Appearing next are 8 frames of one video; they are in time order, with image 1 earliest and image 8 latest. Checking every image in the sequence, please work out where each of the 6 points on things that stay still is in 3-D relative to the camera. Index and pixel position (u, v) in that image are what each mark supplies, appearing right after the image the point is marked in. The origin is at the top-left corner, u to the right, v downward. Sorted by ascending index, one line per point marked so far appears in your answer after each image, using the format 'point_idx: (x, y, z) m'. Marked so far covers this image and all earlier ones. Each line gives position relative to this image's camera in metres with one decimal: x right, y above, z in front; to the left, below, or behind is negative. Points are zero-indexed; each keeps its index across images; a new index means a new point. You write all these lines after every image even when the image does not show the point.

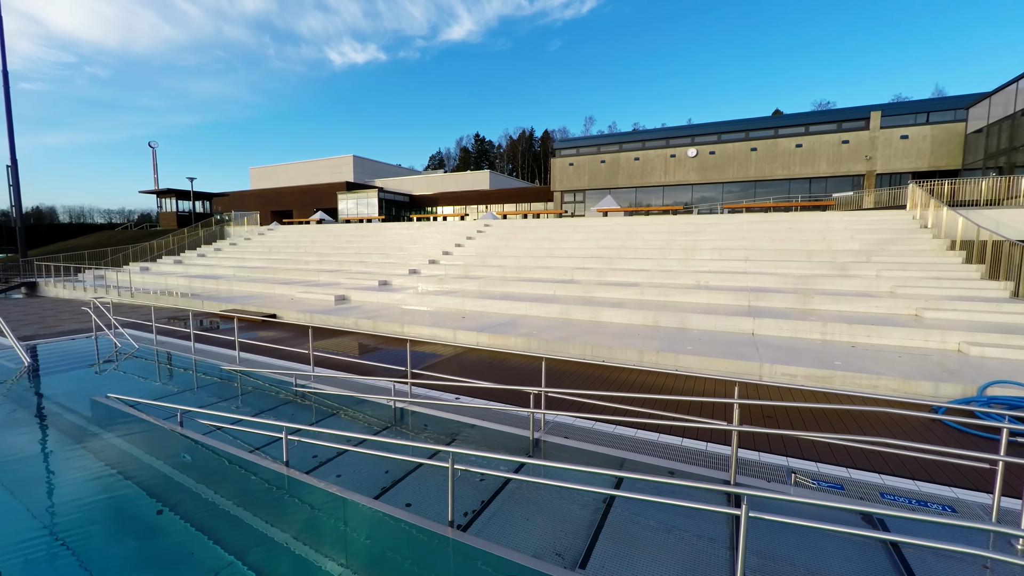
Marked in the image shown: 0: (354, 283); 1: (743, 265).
0: (-3.8, +0.1, +11.6) m
1: (+4.5, +0.5, +9.3) m
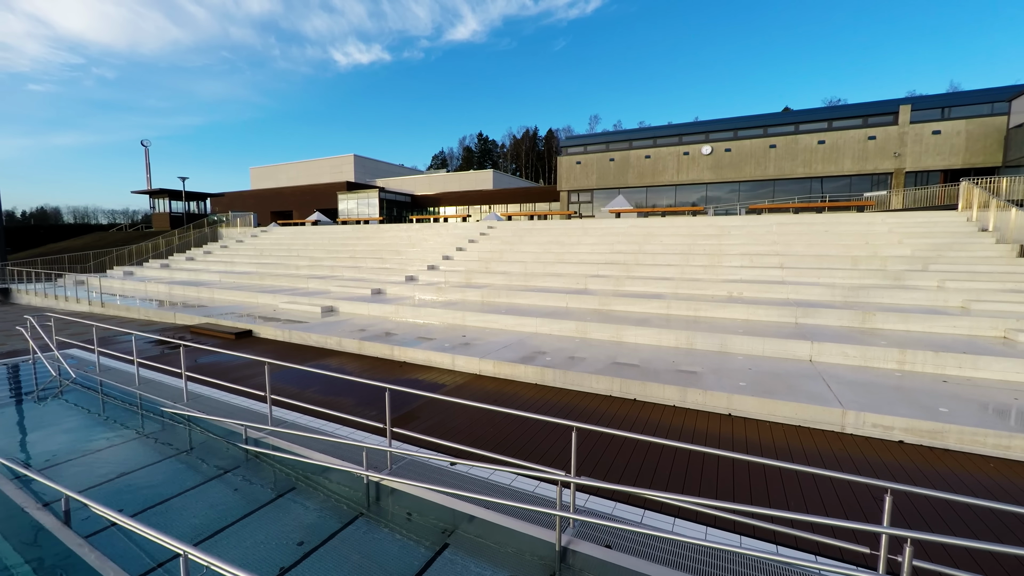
0: (-3.7, -0.1, +10.6) m
1: (+4.7, +0.3, +8.2) m
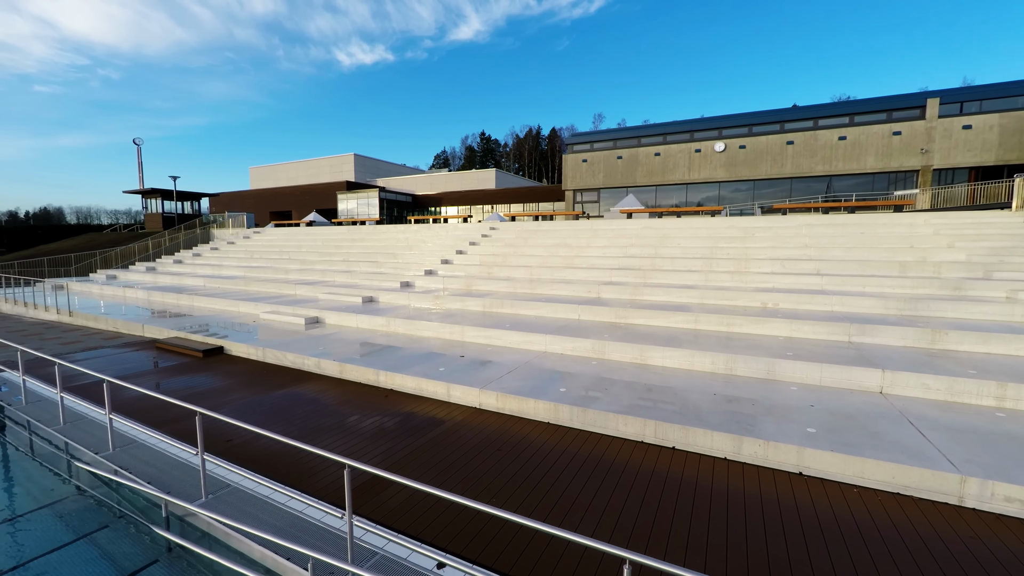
0: (-3.6, -0.3, +9.7) m
1: (+4.7, +0.1, +7.3) m
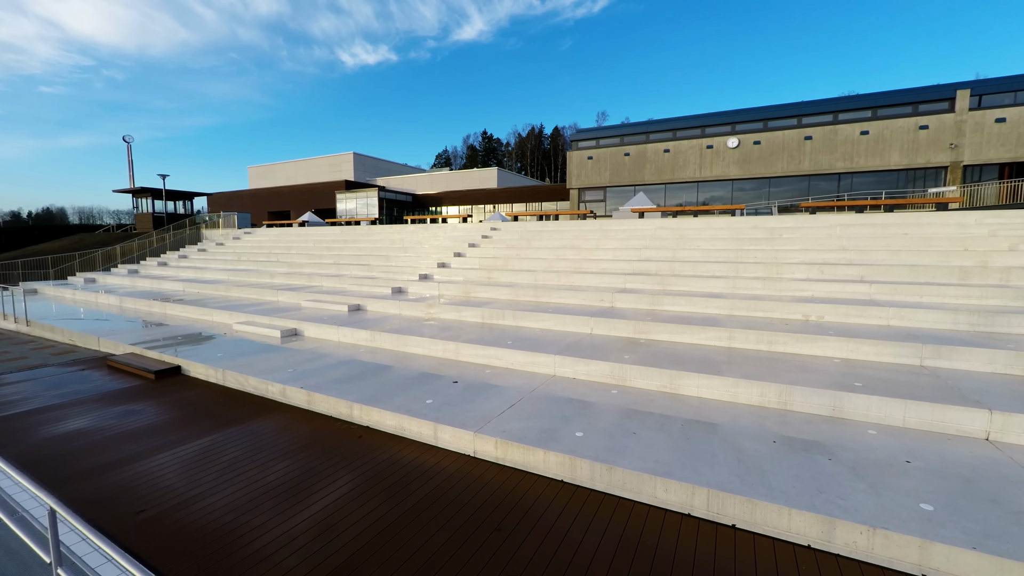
0: (-3.6, -0.4, +8.8) m
1: (+4.8, 0.0, +6.4) m
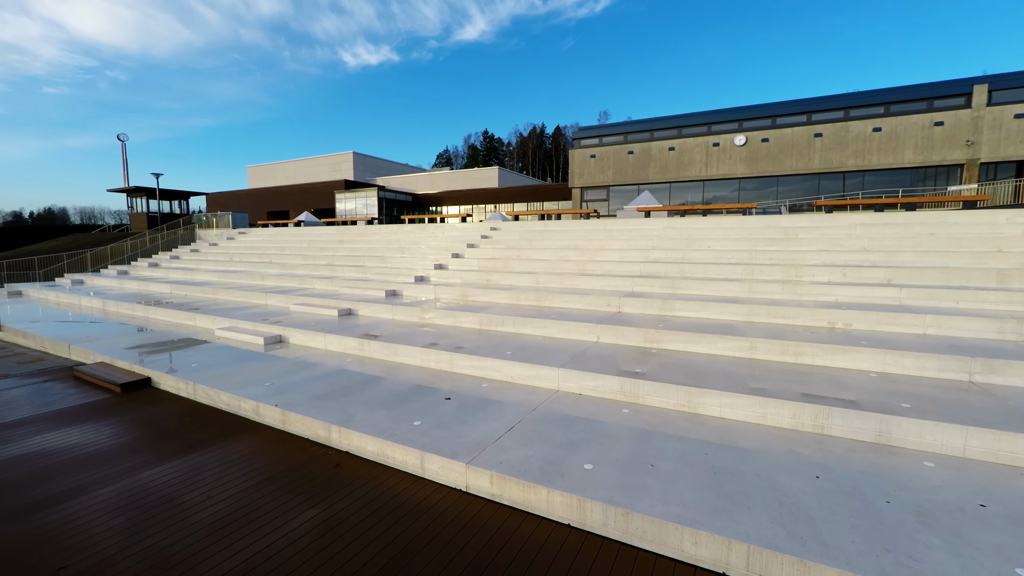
0: (-3.6, -0.5, +8.3) m
1: (+4.8, -0.1, +5.9) m
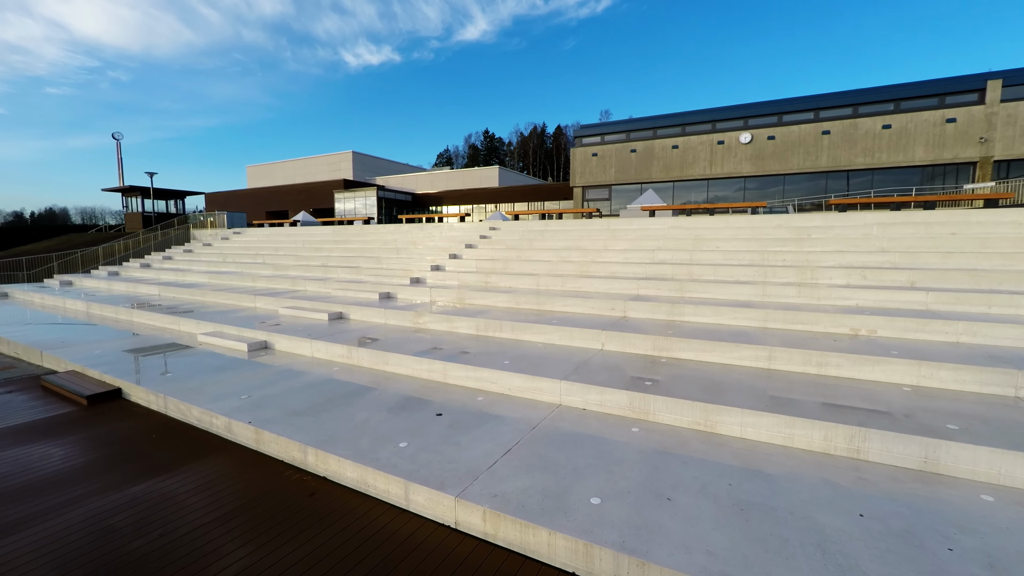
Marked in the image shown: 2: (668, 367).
0: (-3.6, -0.5, +7.9) m
1: (+4.8, -0.1, +5.5) m
2: (+1.5, -0.8, +4.7) m
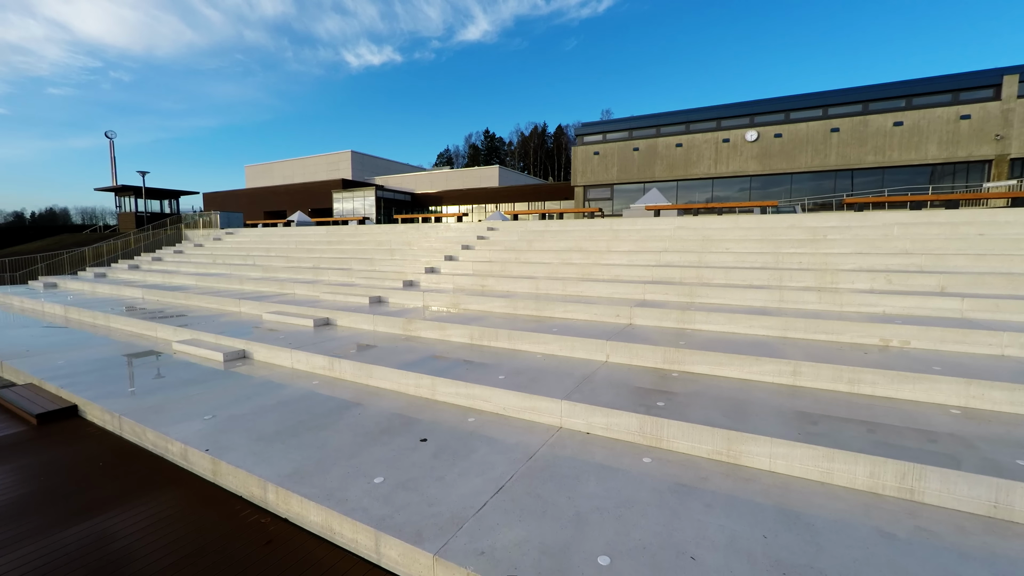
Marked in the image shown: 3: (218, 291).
0: (-3.6, -0.6, +7.5) m
1: (+4.7, -0.2, +5.0) m
2: (+1.5, -0.8, +4.2) m
3: (-6.5, 0.0, +10.5) m
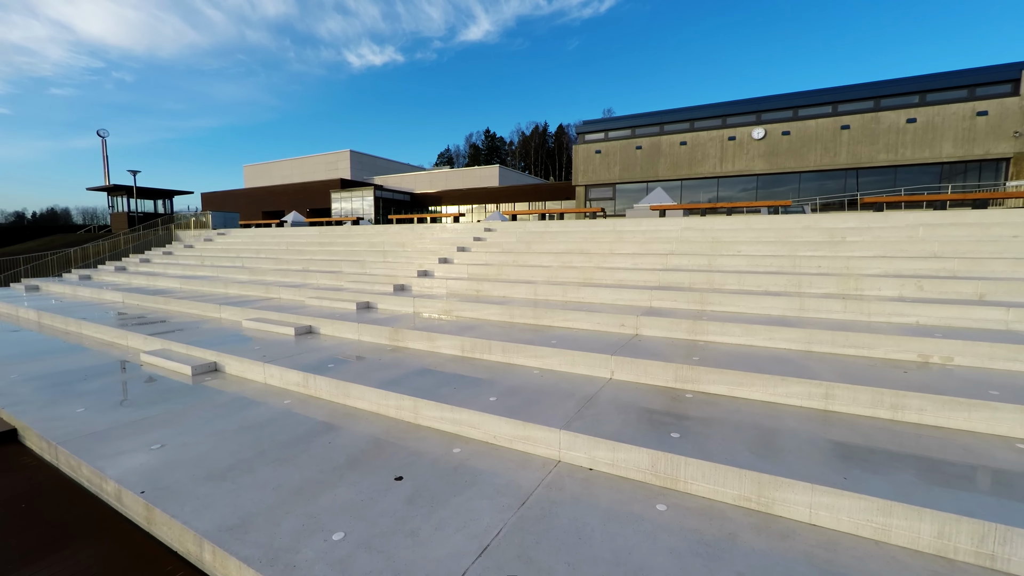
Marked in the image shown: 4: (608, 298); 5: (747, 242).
0: (-3.7, -0.6, +7.0) m
1: (+4.7, -0.3, +4.5) m
2: (+1.4, -0.9, +3.7) m
3: (-6.5, -0.1, +10.0) m
4: (+1.3, -0.1, +6.4) m
5: (+3.8, +0.7, +7.6) m
